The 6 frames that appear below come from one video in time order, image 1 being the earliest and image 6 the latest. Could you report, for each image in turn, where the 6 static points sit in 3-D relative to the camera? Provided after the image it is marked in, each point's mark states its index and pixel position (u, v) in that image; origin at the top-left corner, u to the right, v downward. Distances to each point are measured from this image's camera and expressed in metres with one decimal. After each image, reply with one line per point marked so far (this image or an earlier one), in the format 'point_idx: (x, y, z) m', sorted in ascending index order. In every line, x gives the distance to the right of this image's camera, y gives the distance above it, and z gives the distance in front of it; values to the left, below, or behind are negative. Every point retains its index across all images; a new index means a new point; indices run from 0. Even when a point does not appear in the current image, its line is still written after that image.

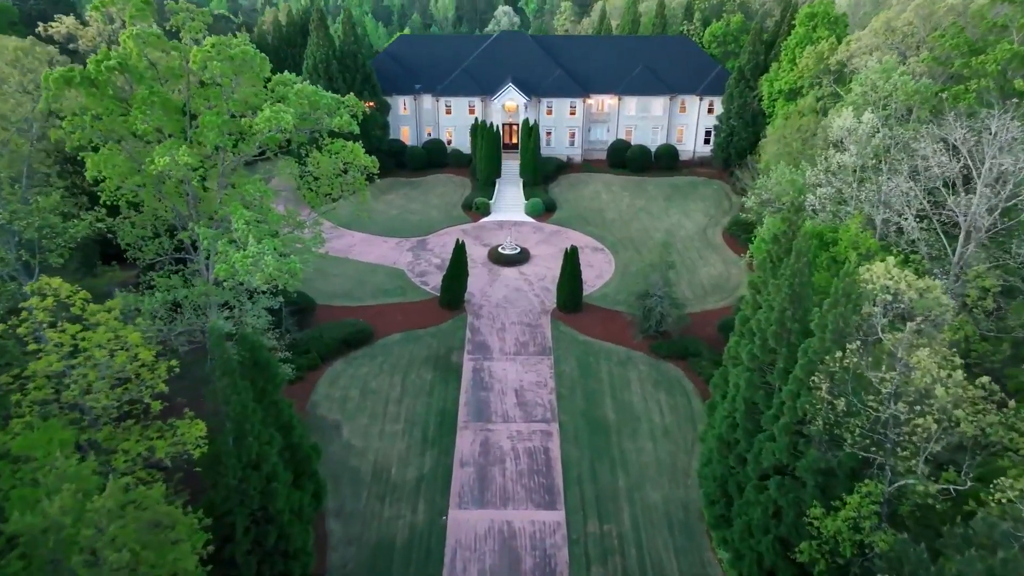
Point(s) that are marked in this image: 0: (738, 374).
0: (+5.7, -2.2, +18.8) m
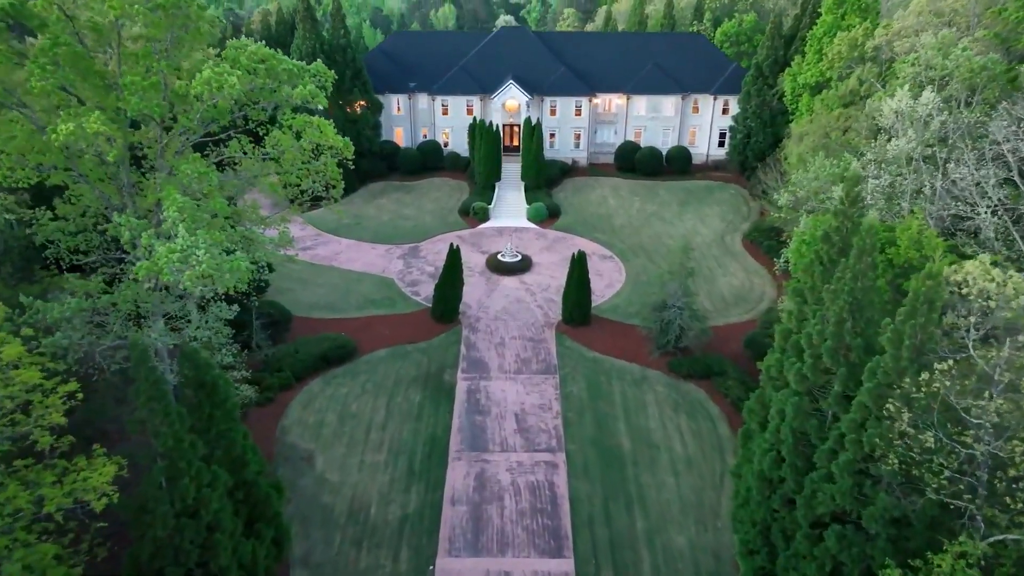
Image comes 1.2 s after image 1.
0: (+5.7, -2.3, +15.6) m
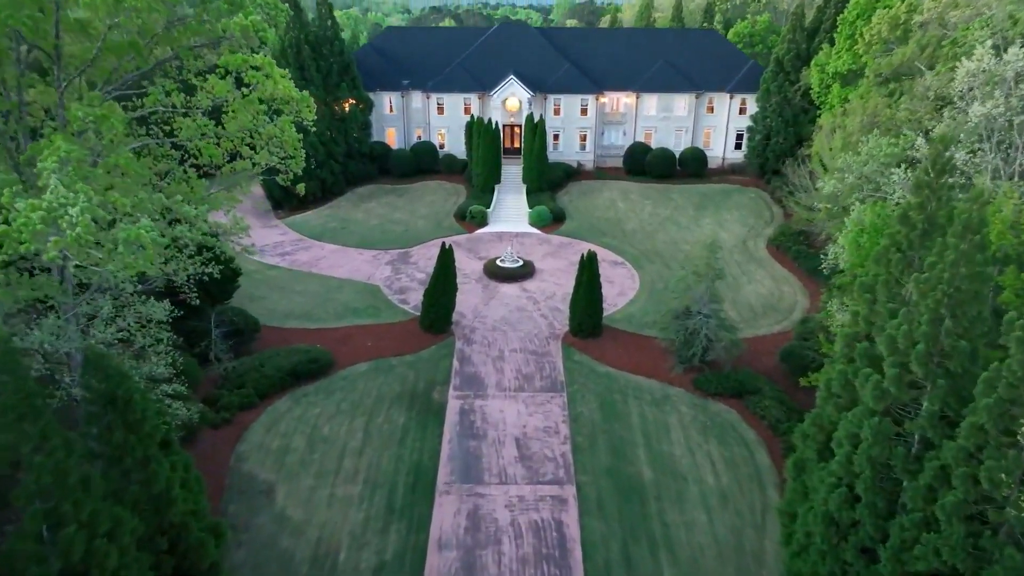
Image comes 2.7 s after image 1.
0: (+5.7, -2.2, +12.3) m
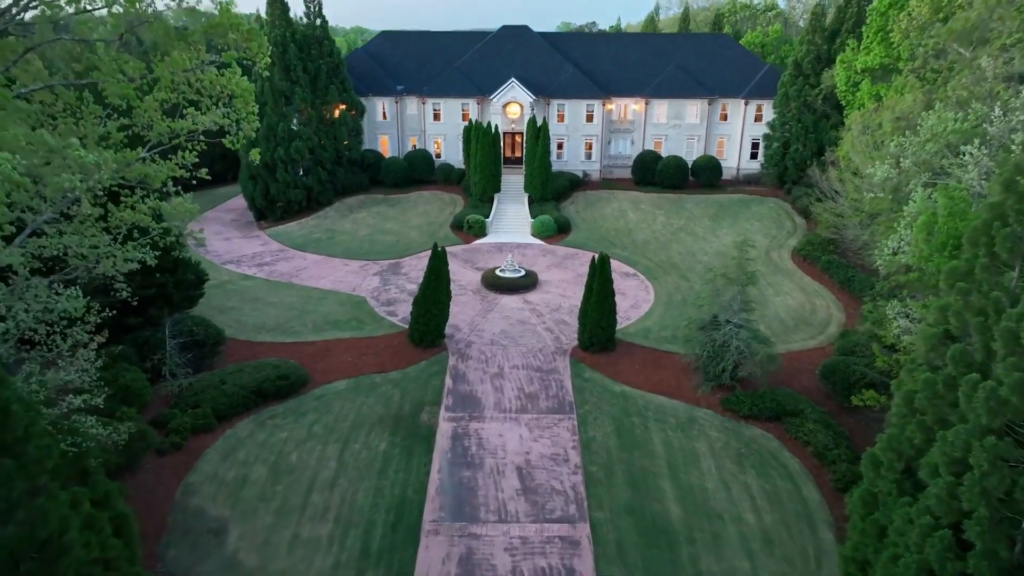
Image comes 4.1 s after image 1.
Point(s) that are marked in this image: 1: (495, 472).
0: (+5.7, -1.9, +9.5) m
1: (-0.4, -3.9, +15.7) m
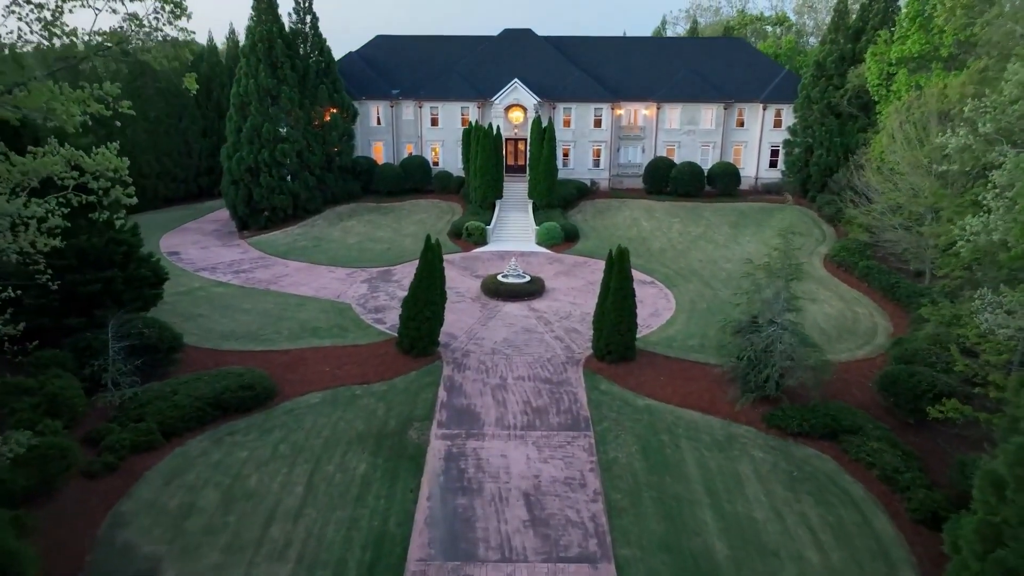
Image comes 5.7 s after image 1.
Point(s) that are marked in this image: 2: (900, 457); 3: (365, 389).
0: (+5.8, -1.4, +6.8) m
1: (-0.3, -3.7, +12.9) m
2: (+7.3, -3.2, +13.9) m
3: (-3.3, -2.2, +16.6) m
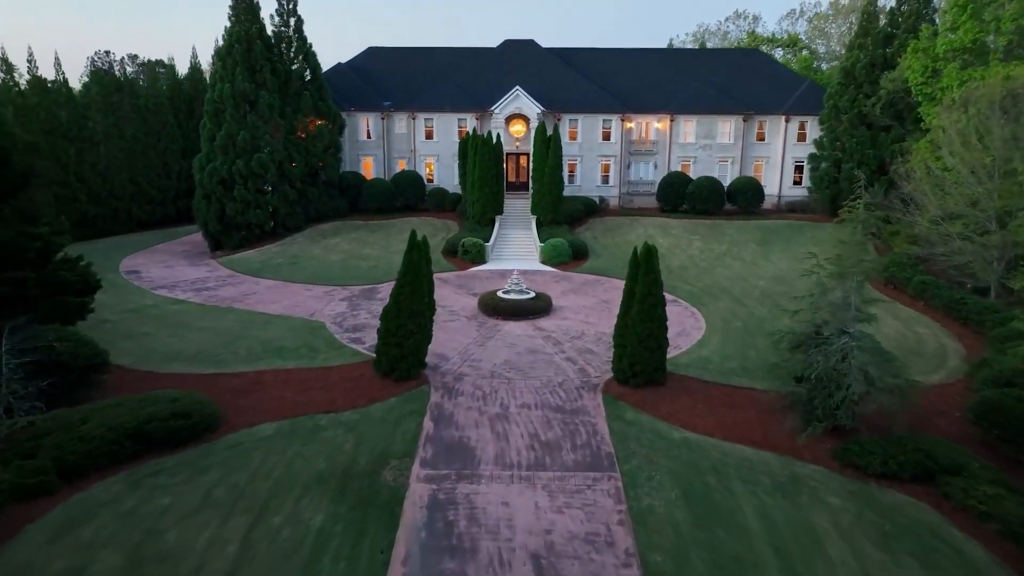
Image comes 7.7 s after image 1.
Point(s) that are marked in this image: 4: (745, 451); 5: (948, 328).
0: (+5.8, -0.9, +3.6) m
1: (-0.2, -3.5, +9.6) m
2: (+7.3, -3.1, +10.6) m
3: (-3.2, -2.3, +13.4) m
4: (+3.9, -2.7, +12.5) m
5: (+10.9, -1.0, +18.6) m
